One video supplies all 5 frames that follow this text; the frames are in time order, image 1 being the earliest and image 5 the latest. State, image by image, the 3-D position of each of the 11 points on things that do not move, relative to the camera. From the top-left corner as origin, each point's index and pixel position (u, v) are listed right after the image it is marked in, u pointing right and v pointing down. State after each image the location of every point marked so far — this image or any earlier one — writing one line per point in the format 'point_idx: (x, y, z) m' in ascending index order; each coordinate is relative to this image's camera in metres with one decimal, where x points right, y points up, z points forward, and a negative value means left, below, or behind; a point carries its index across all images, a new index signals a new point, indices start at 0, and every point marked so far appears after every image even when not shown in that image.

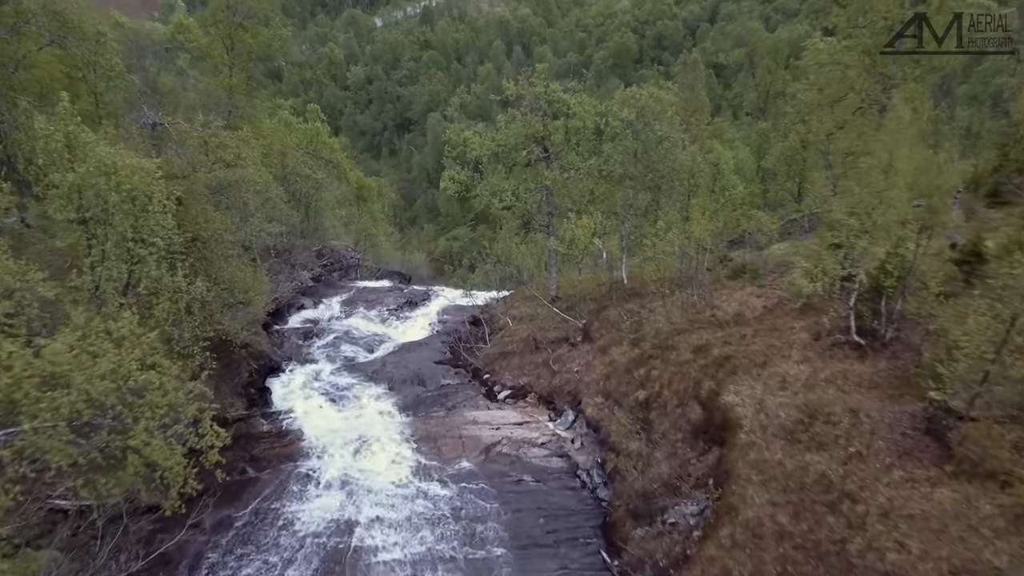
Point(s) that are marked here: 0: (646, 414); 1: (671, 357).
0: (+3.1, -2.9, +17.9) m
1: (+3.9, -1.7, +18.7) m
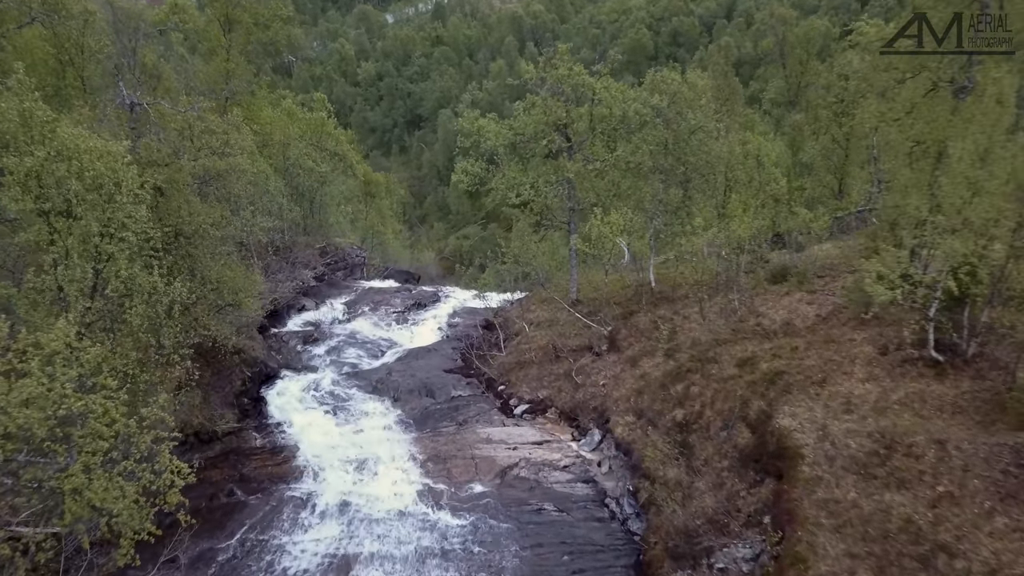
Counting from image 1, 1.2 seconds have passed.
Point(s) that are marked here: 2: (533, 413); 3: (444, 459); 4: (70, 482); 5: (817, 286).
0: (+3.5, -3.0, +15.7) m
1: (+4.3, -1.8, +16.6) m
2: (+0.5, -3.2, +19.6) m
3: (-1.6, -4.0, +18.0) m
4: (-4.9, -2.1, +8.4) m
5: (+7.6, +0.1, +19.1) m
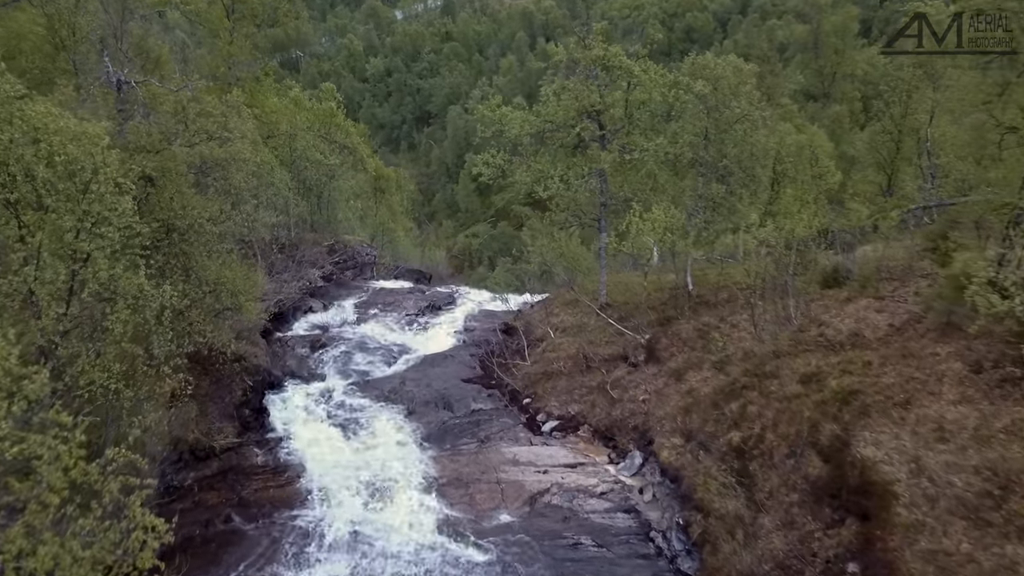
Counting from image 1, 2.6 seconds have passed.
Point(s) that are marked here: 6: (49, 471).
0: (+4.2, -3.2, +13.8) m
1: (+5.0, -1.9, +14.6) m
2: (+1.2, -3.3, +17.7) m
3: (-1.0, -4.1, +16.1) m
4: (-4.3, -2.2, +6.5) m
5: (+8.2, -0.1, +17.1) m
6: (-4.2, -1.6, +6.9) m
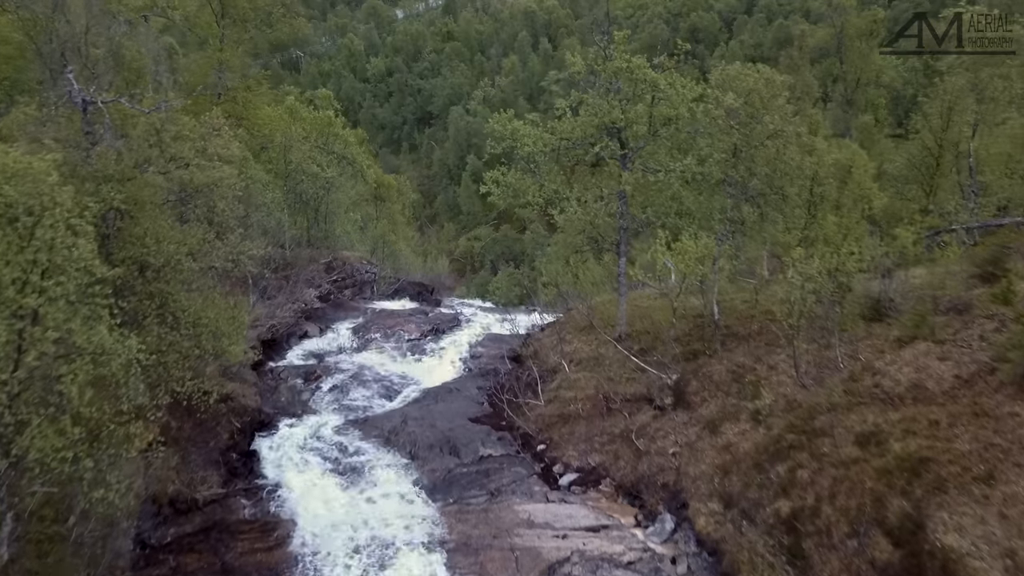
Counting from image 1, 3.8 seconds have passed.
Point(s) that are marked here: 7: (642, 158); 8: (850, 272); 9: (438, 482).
0: (+4.5, -4.0, +12.0) m
1: (+5.3, -2.7, +12.9) m
2: (+1.5, -4.1, +15.9) m
3: (-0.7, -4.9, +14.4) m
4: (-4.0, -3.0, +4.8) m
5: (+8.5, -0.9, +15.3) m
6: (-3.9, -2.4, +5.2) m
7: (+3.2, +3.2, +18.7) m
8: (+6.8, +0.3, +15.3) m
9: (-1.6, -4.3, +17.0) m
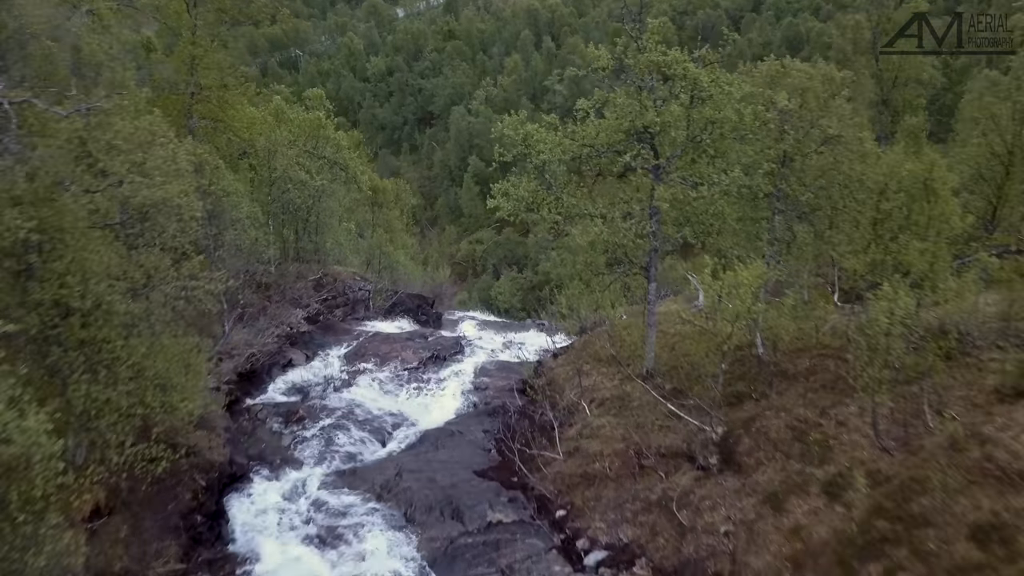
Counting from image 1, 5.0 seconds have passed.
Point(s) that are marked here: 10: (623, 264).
0: (+4.7, -4.6, +9.3) m
1: (+5.5, -3.4, +10.1) m
2: (+1.8, -4.8, +13.2) m
3: (-0.4, -5.6, +11.6) m
4: (-3.8, -3.7, +2.0) m
5: (+8.8, -1.6, +12.5) m
6: (-3.6, -3.1, +2.4) m
7: (+3.5, +2.5, +15.9) m
8: (+7.0, -0.4, +12.5) m
9: (-1.4, -5.0, +14.2) m
10: (+2.5, +0.5, +17.2) m
